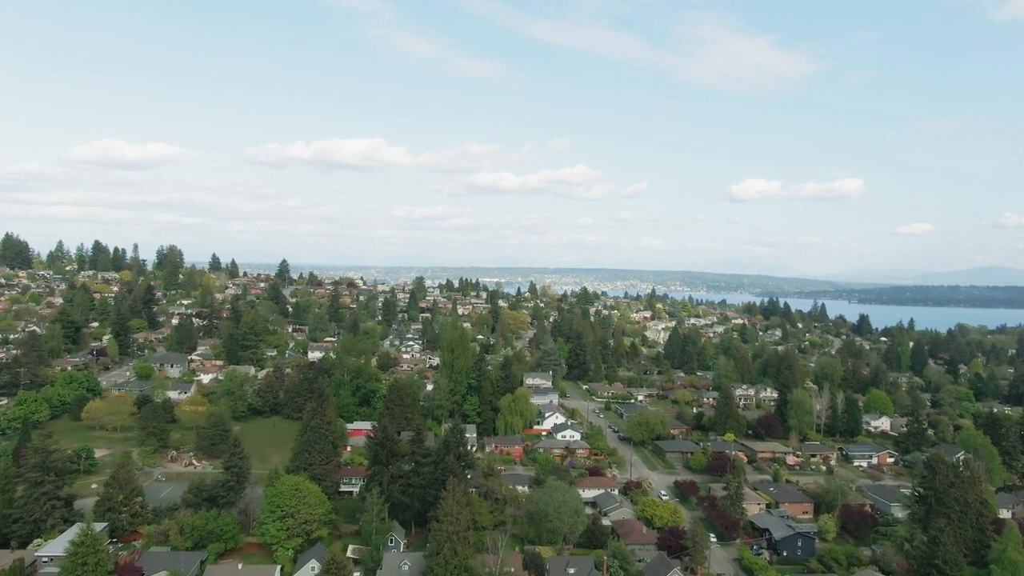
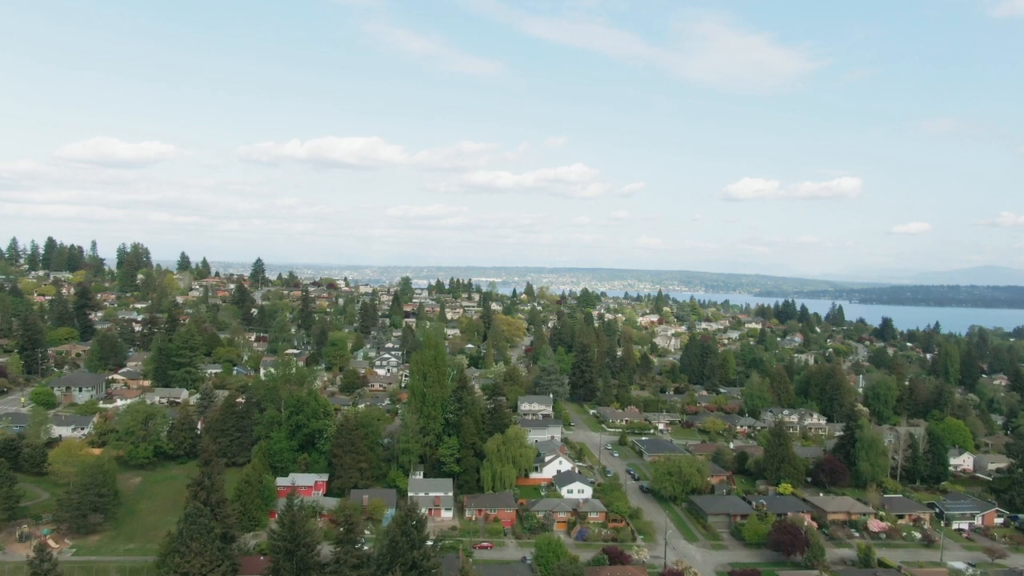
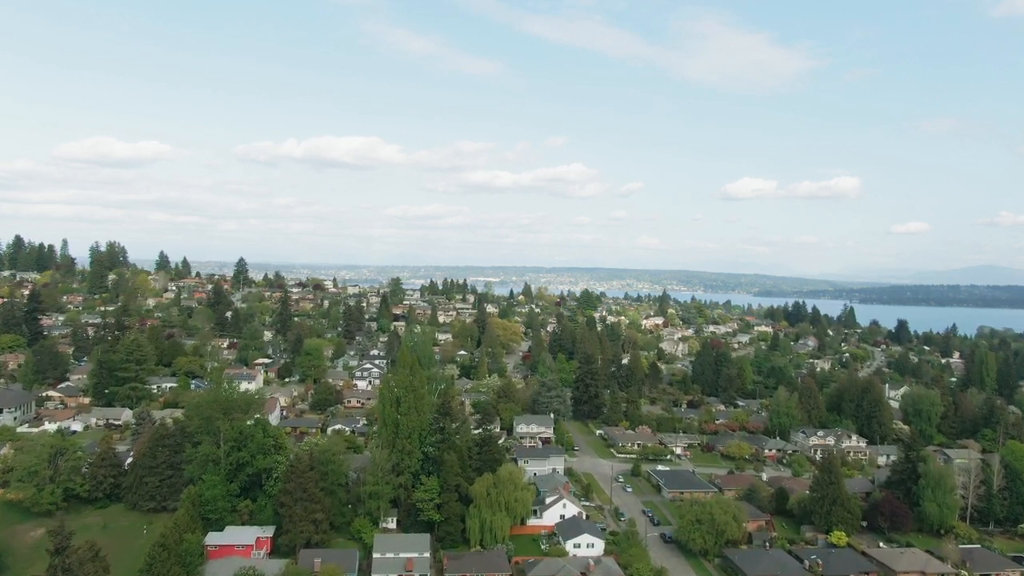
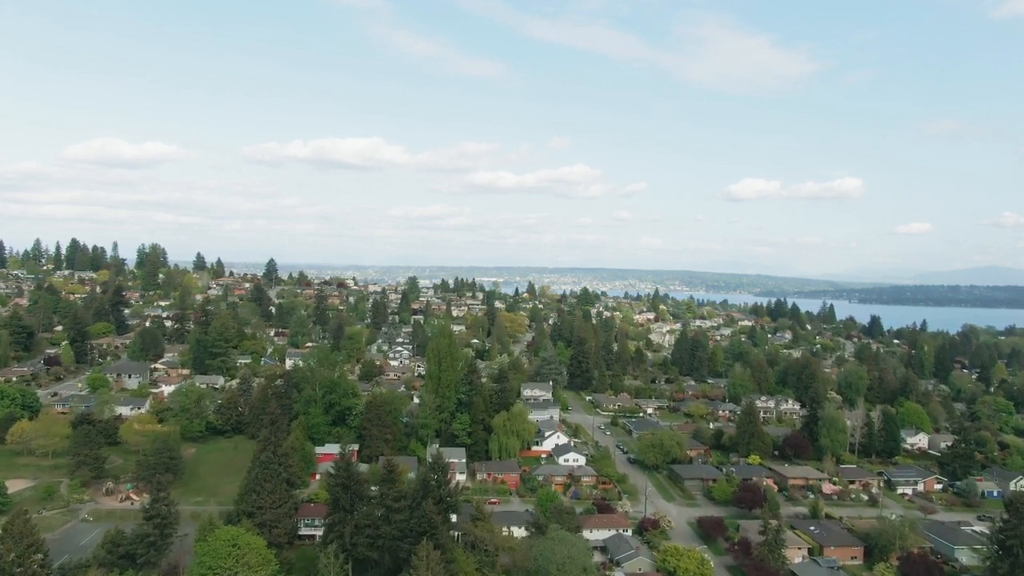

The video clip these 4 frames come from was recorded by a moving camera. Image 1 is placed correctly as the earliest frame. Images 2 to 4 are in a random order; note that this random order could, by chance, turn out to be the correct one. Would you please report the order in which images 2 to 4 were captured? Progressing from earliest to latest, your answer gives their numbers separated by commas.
4, 2, 3
